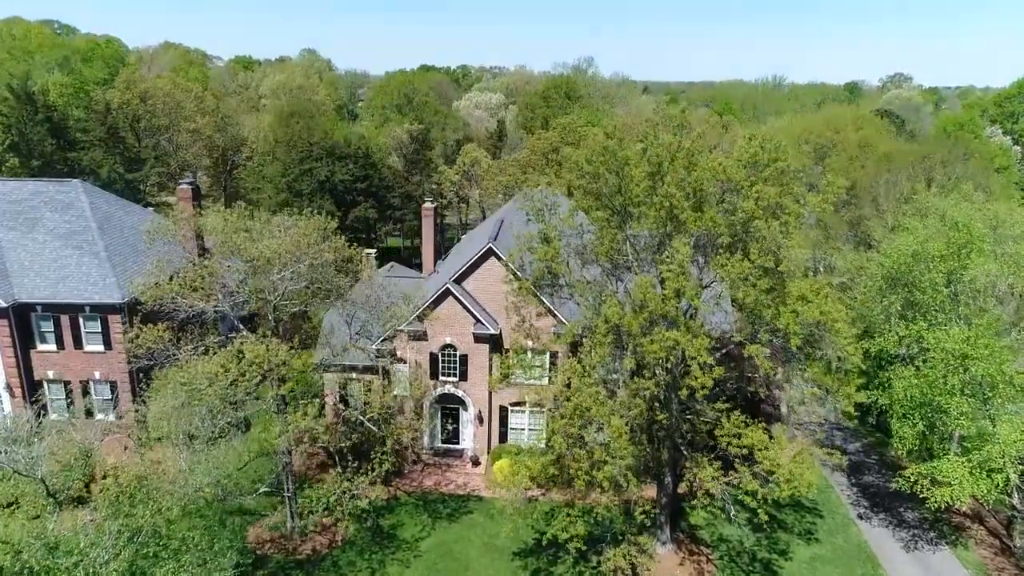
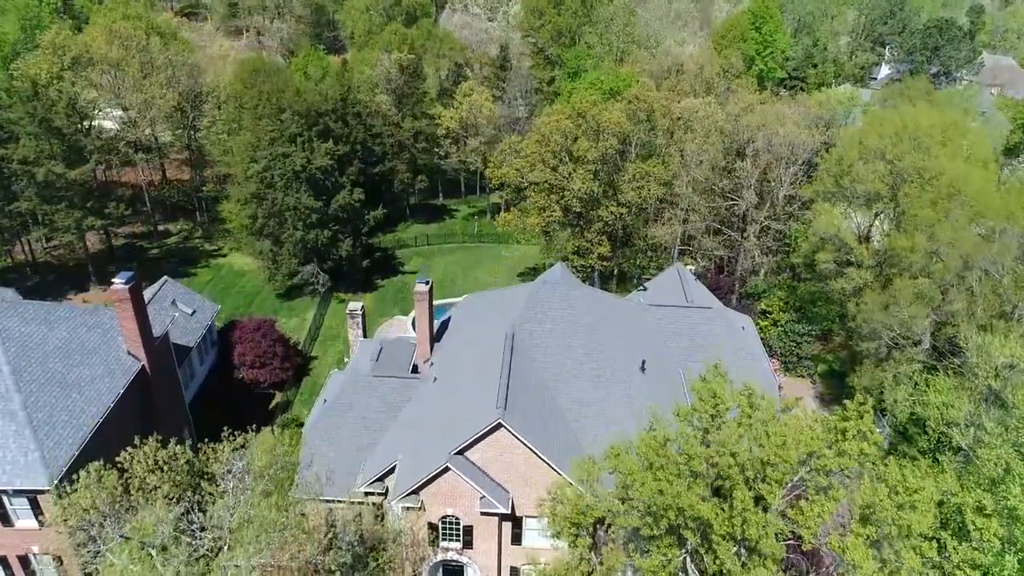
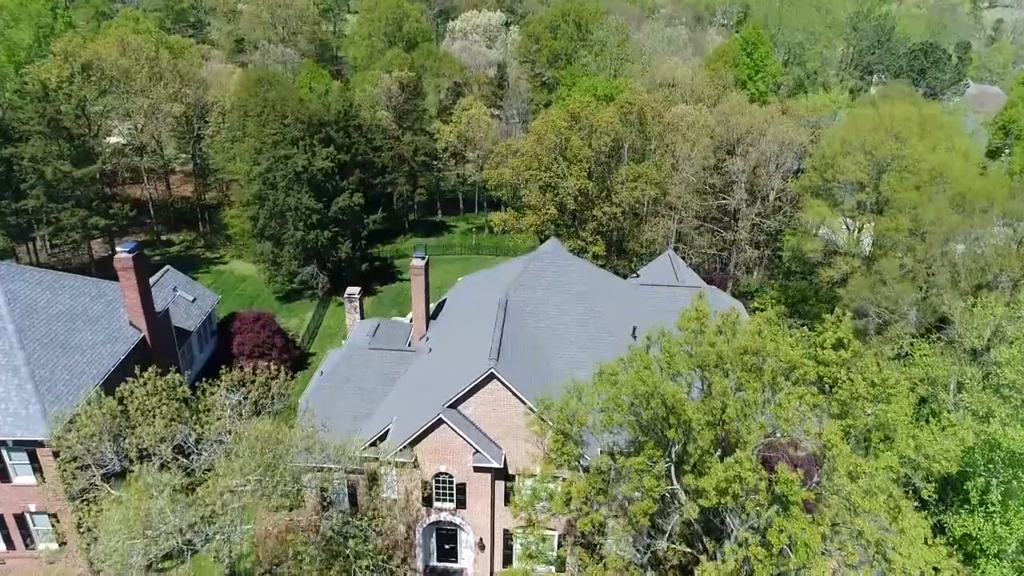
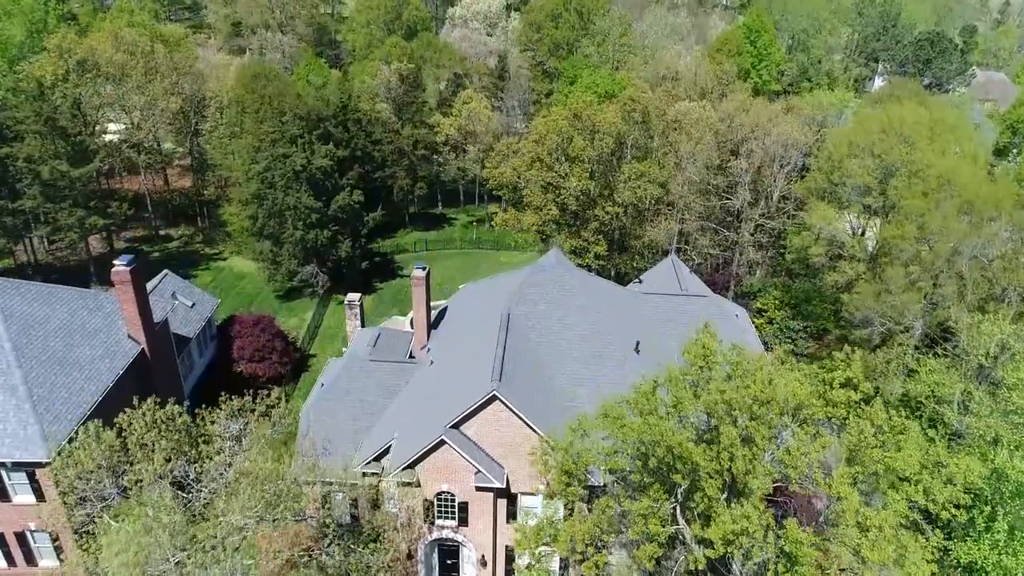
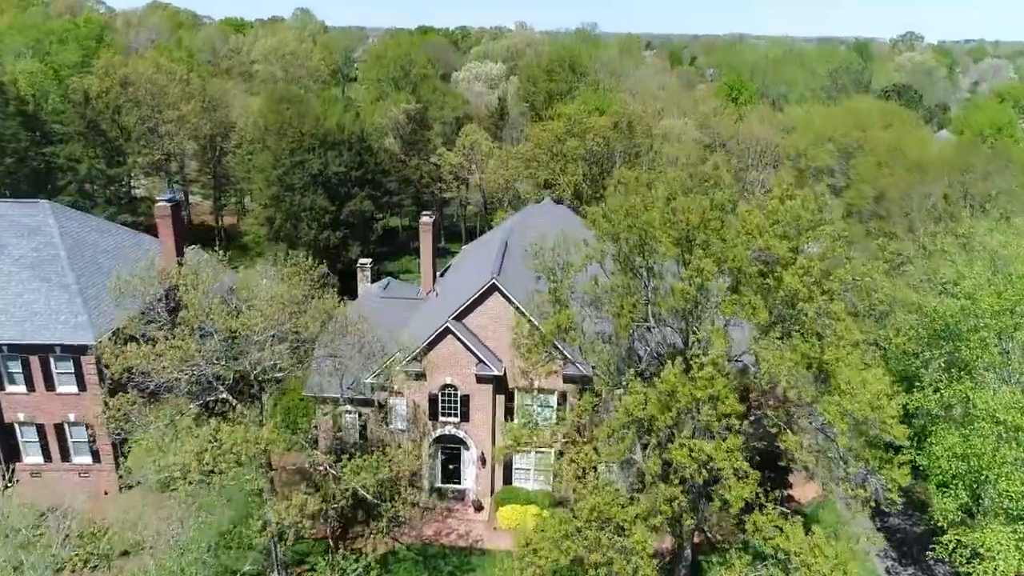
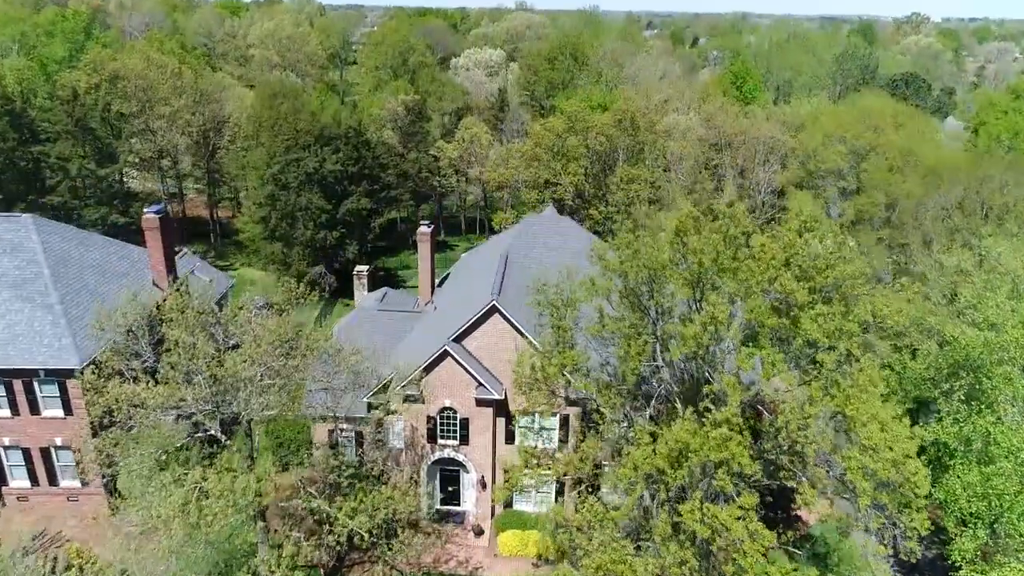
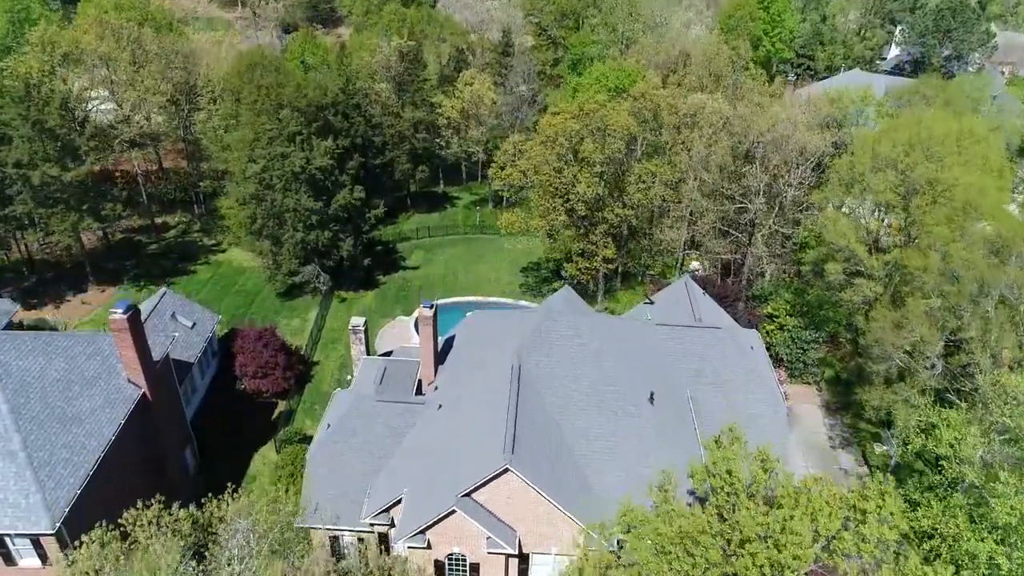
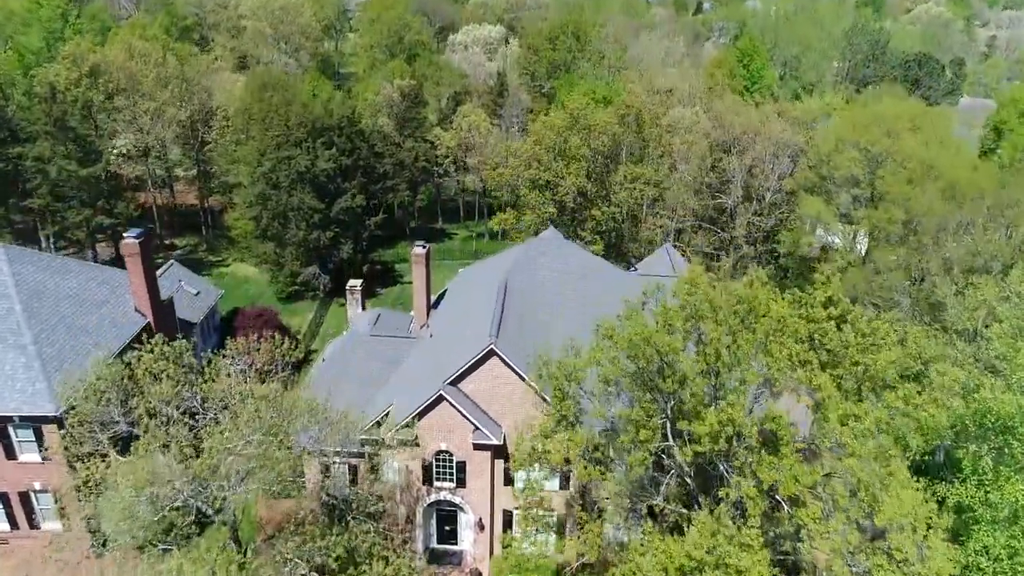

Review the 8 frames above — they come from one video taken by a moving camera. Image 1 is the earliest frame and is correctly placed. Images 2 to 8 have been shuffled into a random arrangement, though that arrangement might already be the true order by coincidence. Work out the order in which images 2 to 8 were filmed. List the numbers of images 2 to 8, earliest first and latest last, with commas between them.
5, 6, 8, 3, 4, 2, 7
